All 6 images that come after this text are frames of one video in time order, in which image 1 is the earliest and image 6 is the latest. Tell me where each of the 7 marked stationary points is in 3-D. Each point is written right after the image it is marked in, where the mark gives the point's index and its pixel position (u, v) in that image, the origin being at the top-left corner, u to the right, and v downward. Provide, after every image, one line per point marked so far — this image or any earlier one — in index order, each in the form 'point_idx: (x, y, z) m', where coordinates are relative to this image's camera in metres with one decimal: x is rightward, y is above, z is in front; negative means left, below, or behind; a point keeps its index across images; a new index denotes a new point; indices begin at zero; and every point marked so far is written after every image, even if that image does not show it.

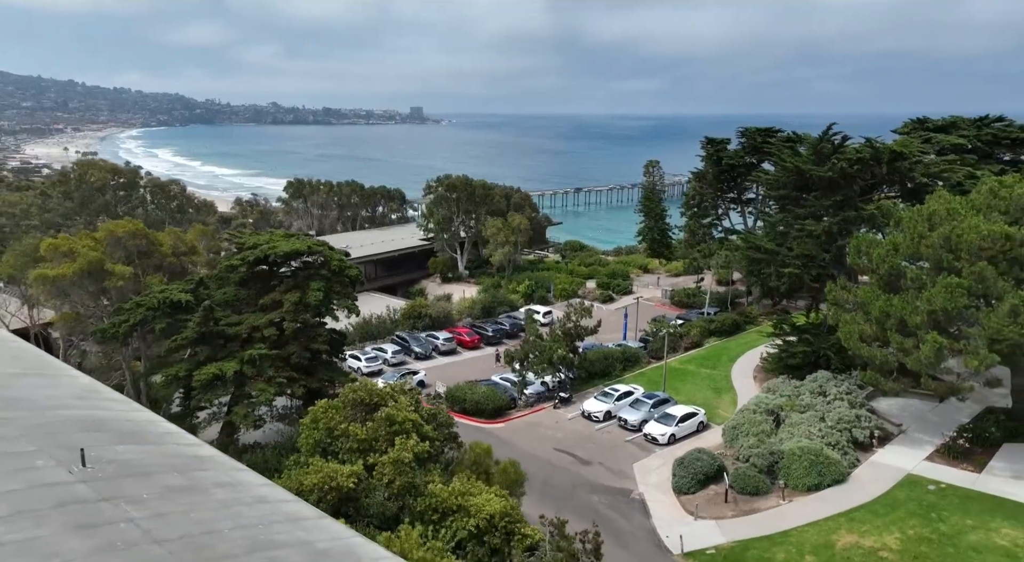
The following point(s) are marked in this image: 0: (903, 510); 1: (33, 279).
0: (+9.1, -5.4, +17.1) m
1: (-11.8, +0.1, +18.3) m
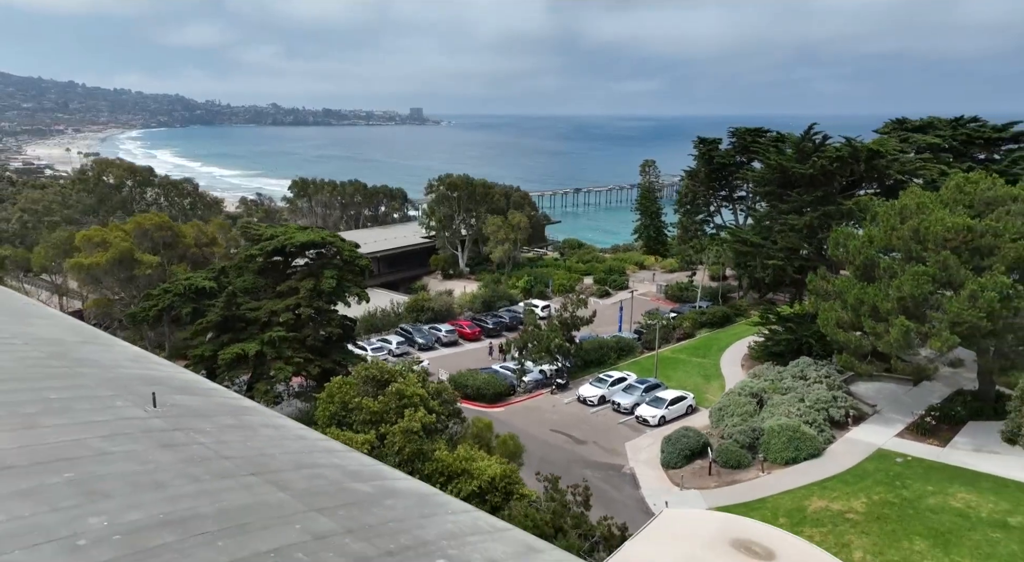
0: (+9.1, -5.0, +18.6) m
1: (-11.9, +0.4, +19.8) m
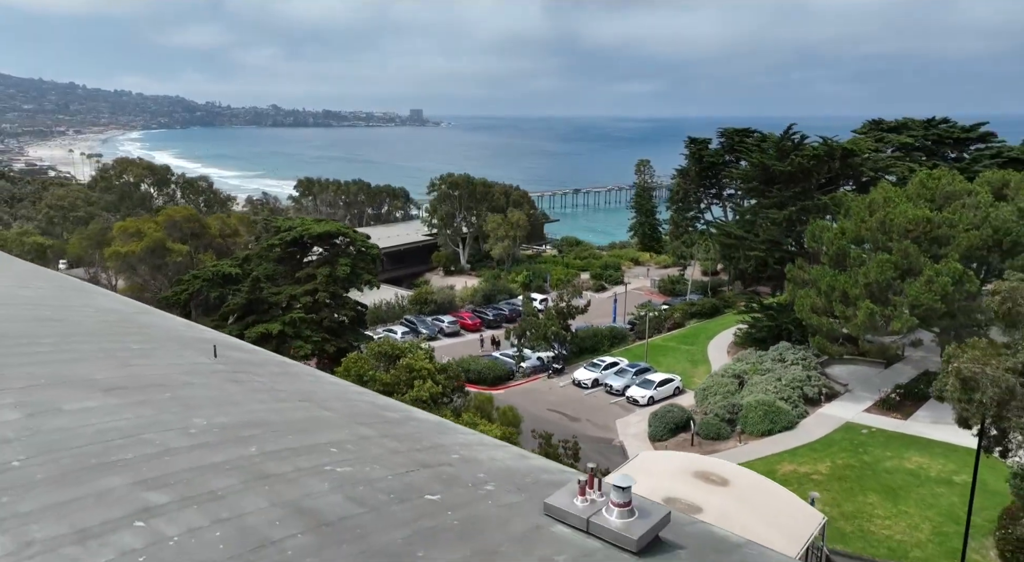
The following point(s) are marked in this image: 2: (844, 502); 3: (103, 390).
0: (+9.0, -4.6, +20.4) m
1: (-11.9, +0.8, +21.7) m
2: (+7.7, -5.1, +17.0) m
3: (-4.5, -1.2, +8.1) m
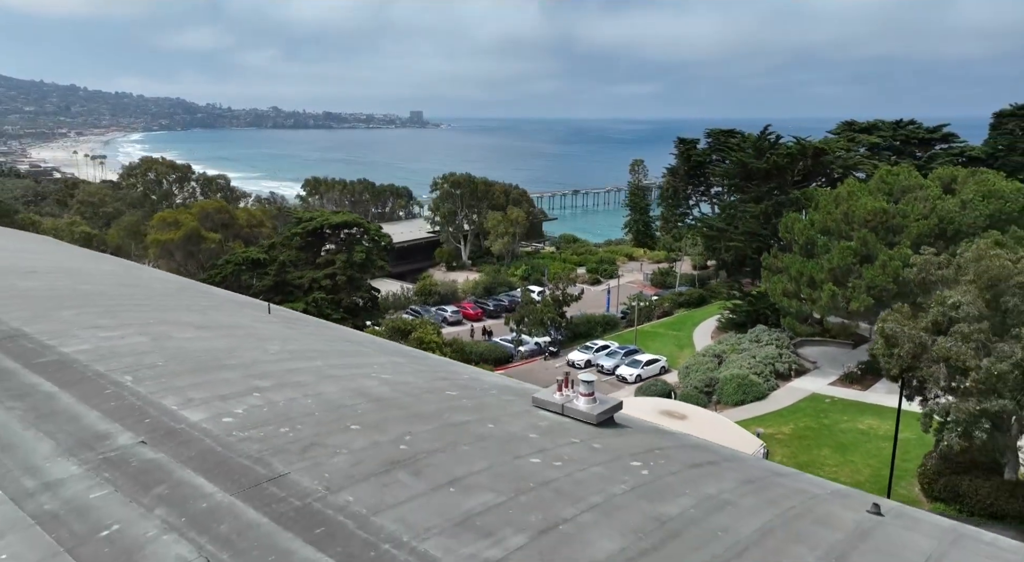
0: (+9.0, -4.1, +22.9) m
1: (-11.9, +1.3, +24.2) m
2: (+7.6, -4.6, +19.4) m
3: (-4.5, -0.7, +10.6) m
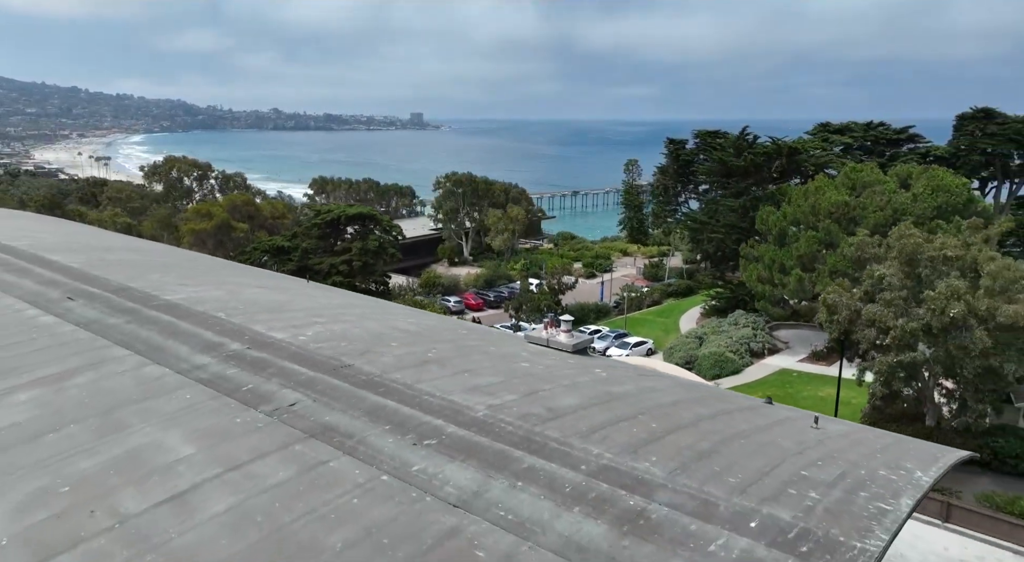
0: (+9.0, -3.6, +25.6) m
1: (-12.0, +1.8, +26.9) m
2: (+7.6, -4.1, +22.1) m
3: (-4.6, -0.1, +13.3) m
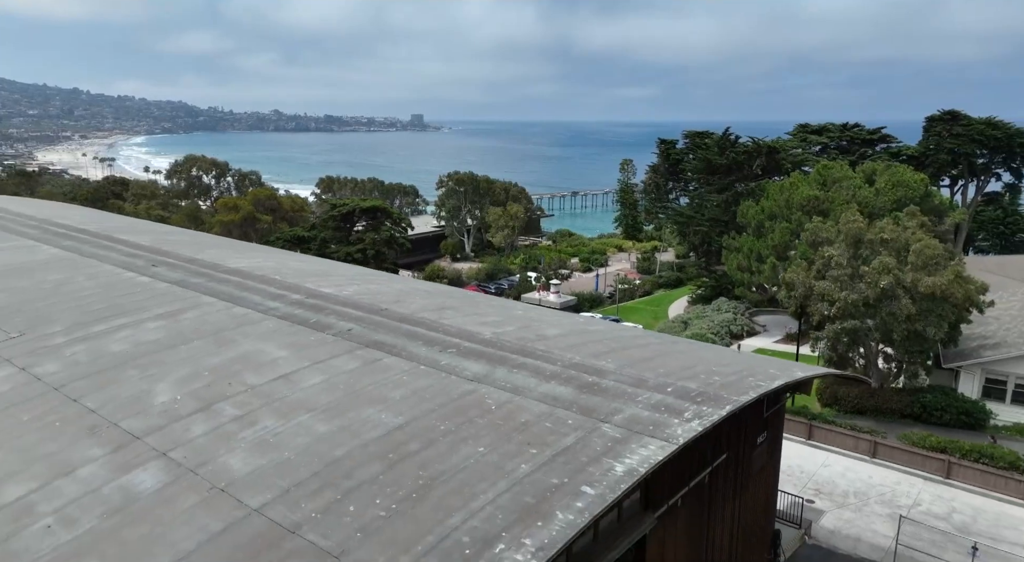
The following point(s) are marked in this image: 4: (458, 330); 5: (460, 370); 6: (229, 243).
0: (+8.9, -3.1, +28.2) m
1: (-12.0, +2.3, +29.5) m
2: (+7.6, -3.5, +24.7) m
3: (-4.6, +0.4, +15.9) m
4: (-0.7, -0.7, +9.9) m
5: (-0.6, -1.0, +8.2) m
6: (-7.3, +1.0, +19.0) m
